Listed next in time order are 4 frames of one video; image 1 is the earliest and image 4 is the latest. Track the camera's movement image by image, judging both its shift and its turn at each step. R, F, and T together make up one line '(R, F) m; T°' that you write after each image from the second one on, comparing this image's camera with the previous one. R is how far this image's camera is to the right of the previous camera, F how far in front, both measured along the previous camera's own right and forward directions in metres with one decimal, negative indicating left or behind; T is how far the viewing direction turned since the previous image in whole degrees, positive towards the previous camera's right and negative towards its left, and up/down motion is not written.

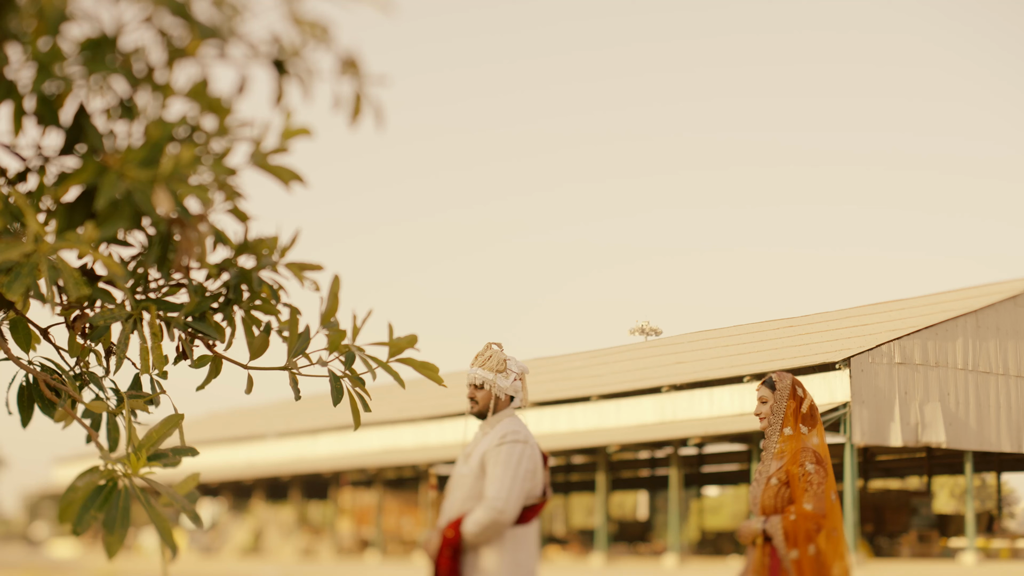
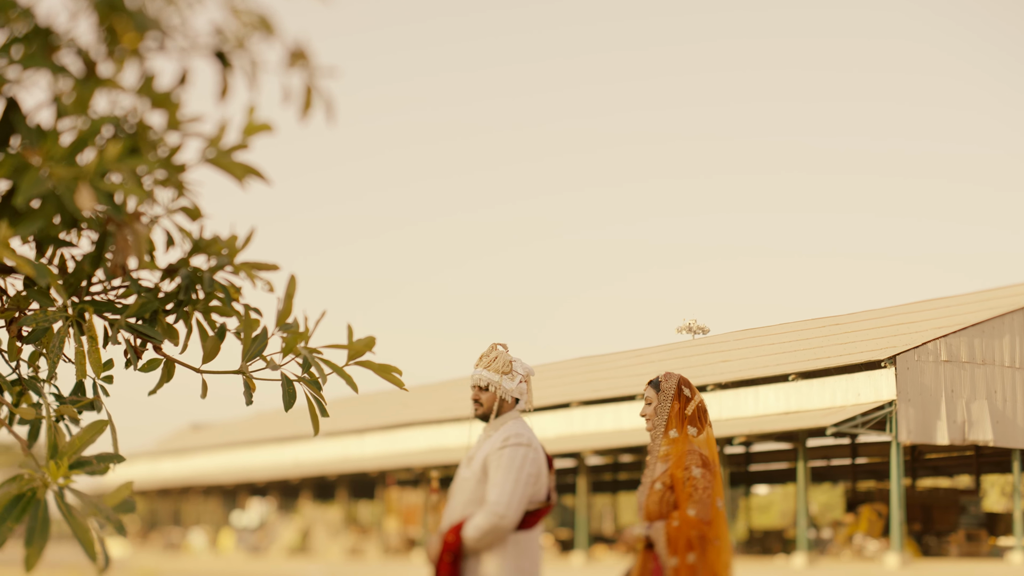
(-1.4, +0.4) m; +4°
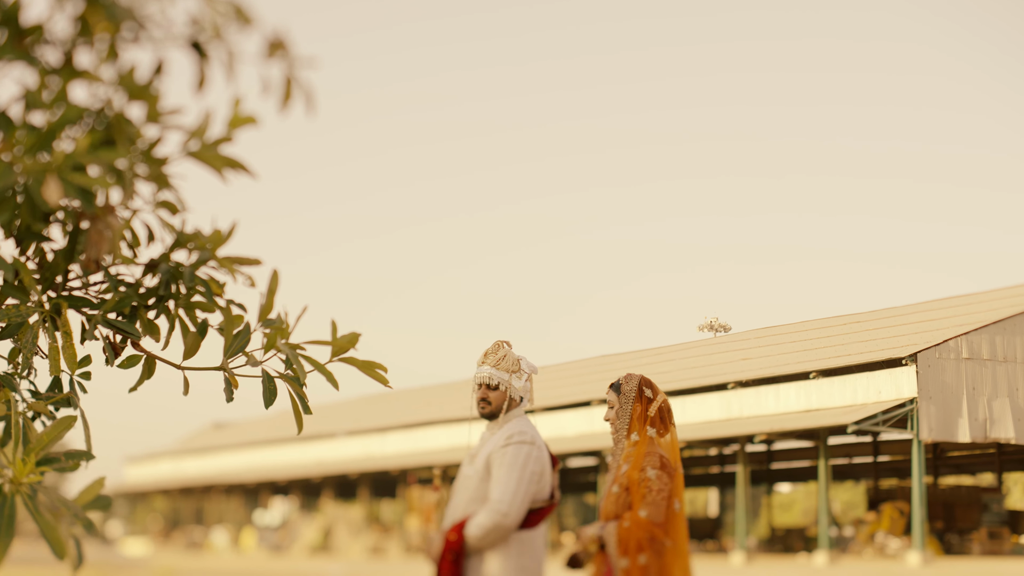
(-0.6, +0.2) m; +2°
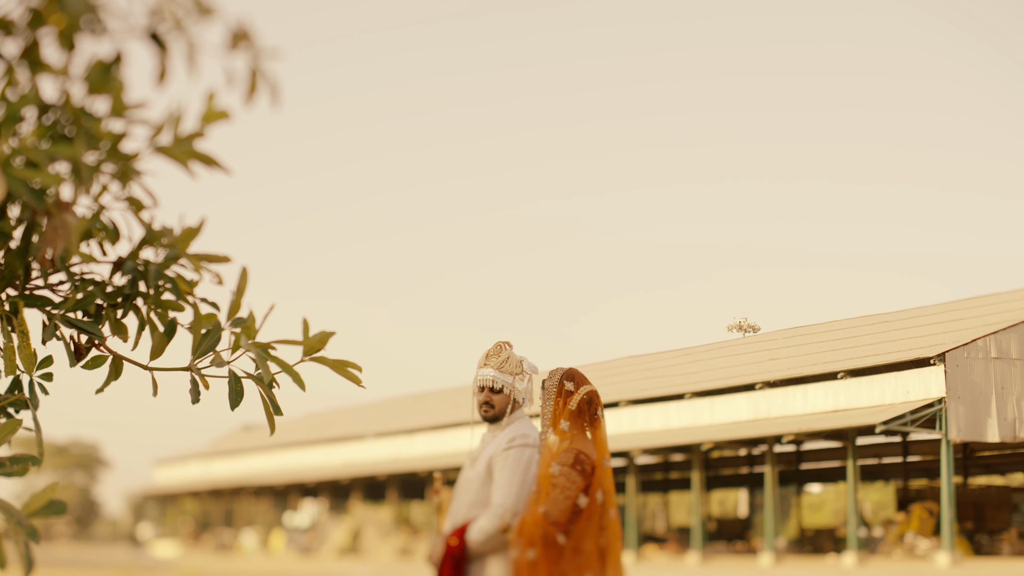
(-0.8, +0.3) m; +2°
